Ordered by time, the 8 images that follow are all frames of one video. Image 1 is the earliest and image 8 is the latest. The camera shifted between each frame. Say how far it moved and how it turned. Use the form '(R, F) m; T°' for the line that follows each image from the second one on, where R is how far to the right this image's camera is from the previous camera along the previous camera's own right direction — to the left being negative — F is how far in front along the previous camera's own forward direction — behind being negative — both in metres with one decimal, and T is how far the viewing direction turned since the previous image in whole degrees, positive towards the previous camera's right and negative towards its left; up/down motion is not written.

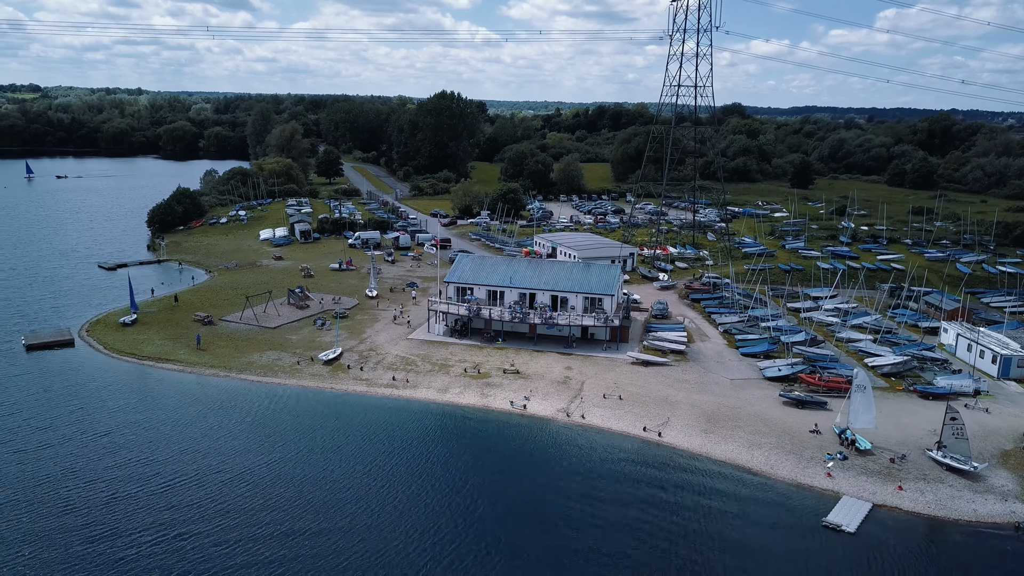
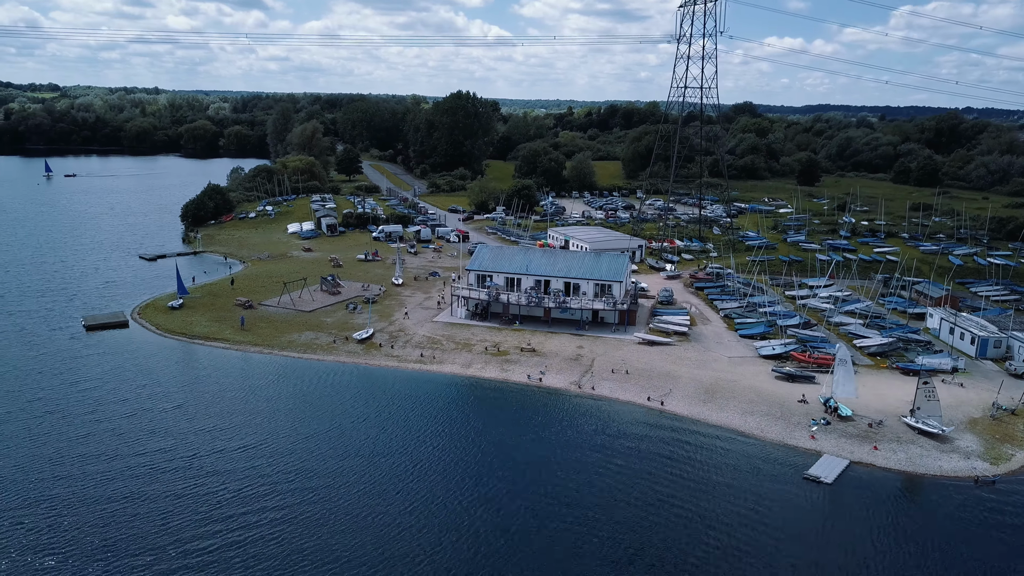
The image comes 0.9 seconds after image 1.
(-0.2, -2.8) m; -1°
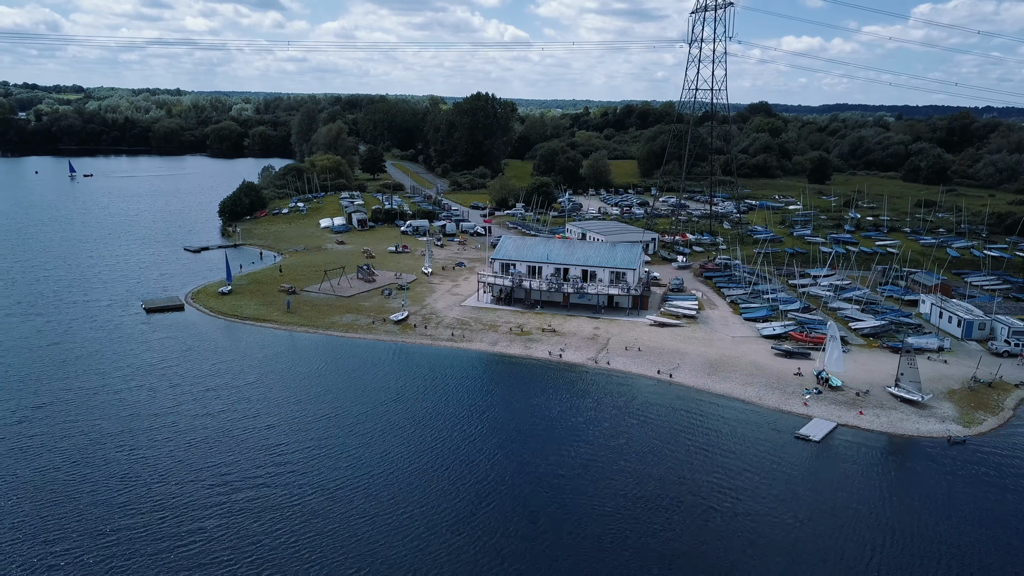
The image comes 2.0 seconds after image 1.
(-0.3, -3.1) m; -1°
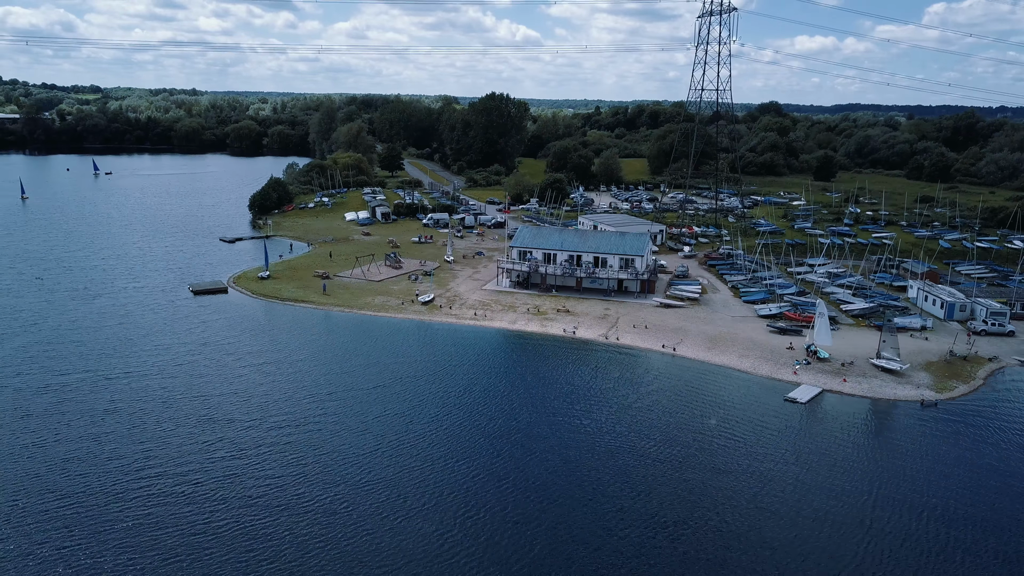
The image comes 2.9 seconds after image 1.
(-0.3, -3.2) m; -1°
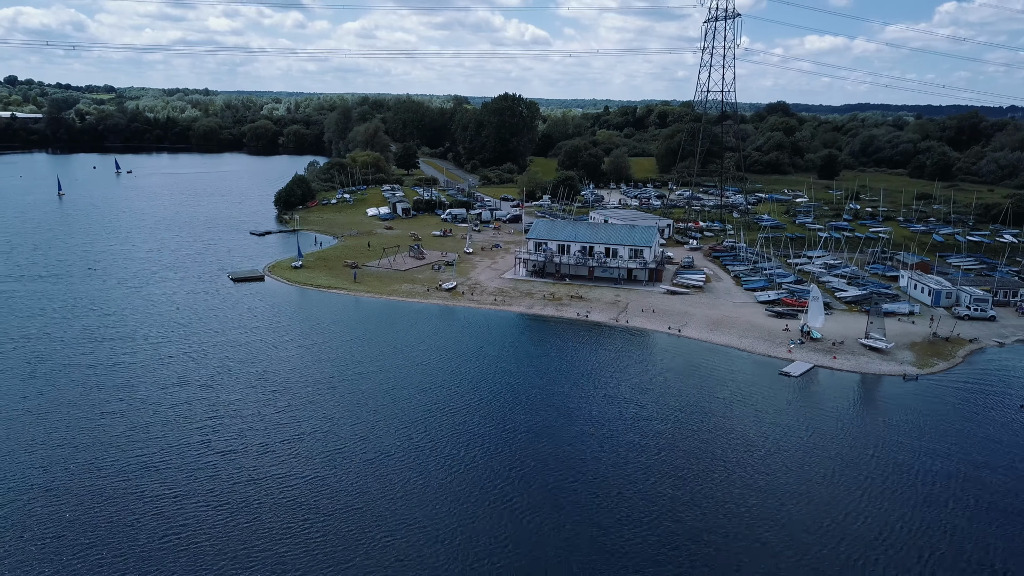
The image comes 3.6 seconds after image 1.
(-0.5, -3.0) m; -1°
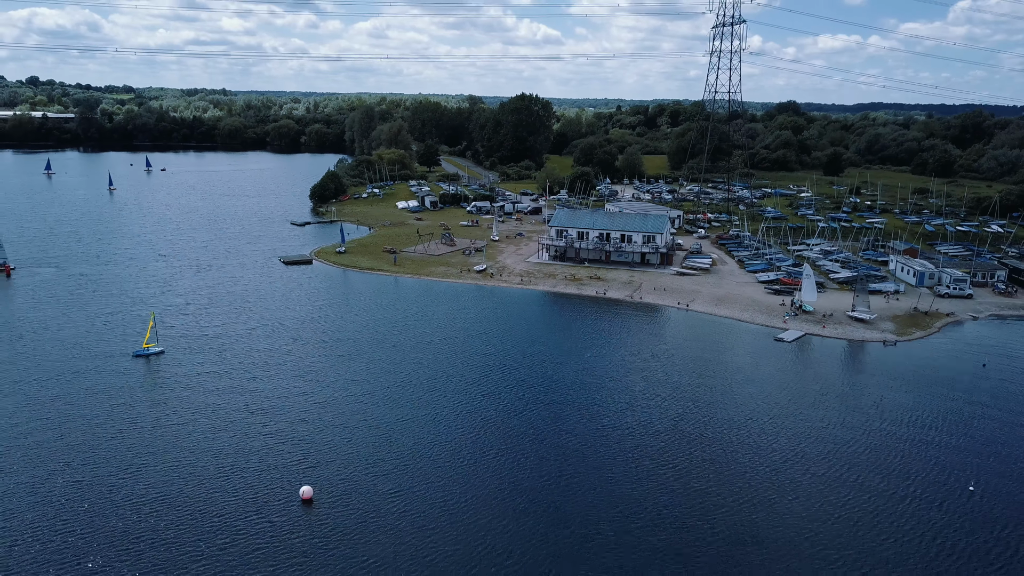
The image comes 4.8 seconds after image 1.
(-0.8, -4.6) m; -1°
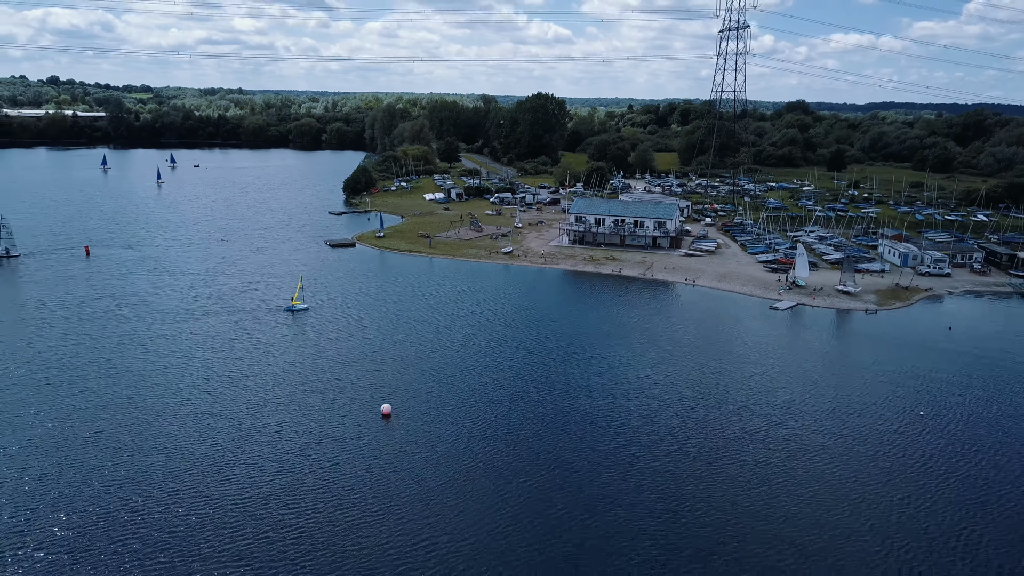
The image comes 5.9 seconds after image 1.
(-0.9, -5.1) m; -1°
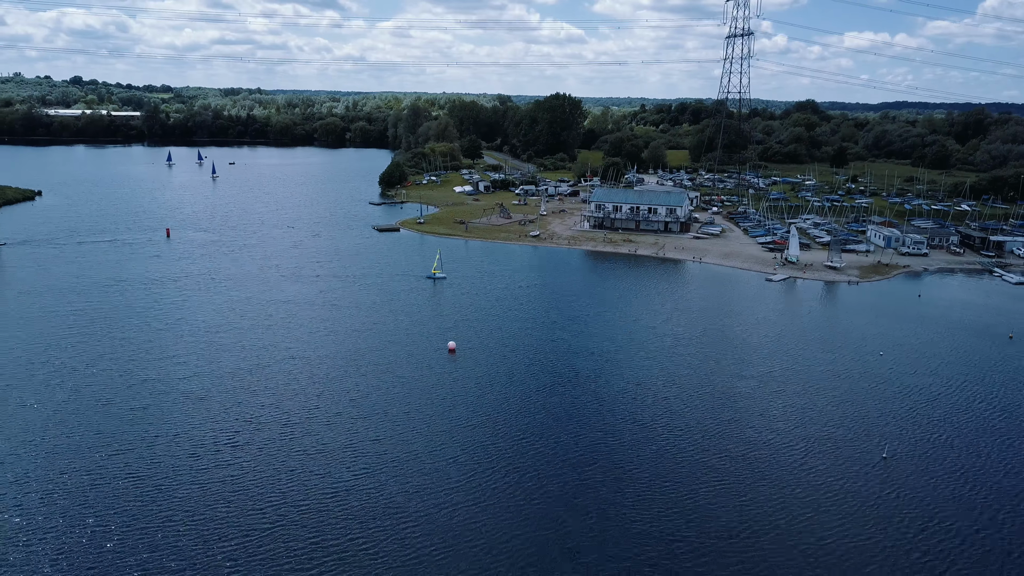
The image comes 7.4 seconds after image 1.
(-1.2, -6.6) m; -1°
